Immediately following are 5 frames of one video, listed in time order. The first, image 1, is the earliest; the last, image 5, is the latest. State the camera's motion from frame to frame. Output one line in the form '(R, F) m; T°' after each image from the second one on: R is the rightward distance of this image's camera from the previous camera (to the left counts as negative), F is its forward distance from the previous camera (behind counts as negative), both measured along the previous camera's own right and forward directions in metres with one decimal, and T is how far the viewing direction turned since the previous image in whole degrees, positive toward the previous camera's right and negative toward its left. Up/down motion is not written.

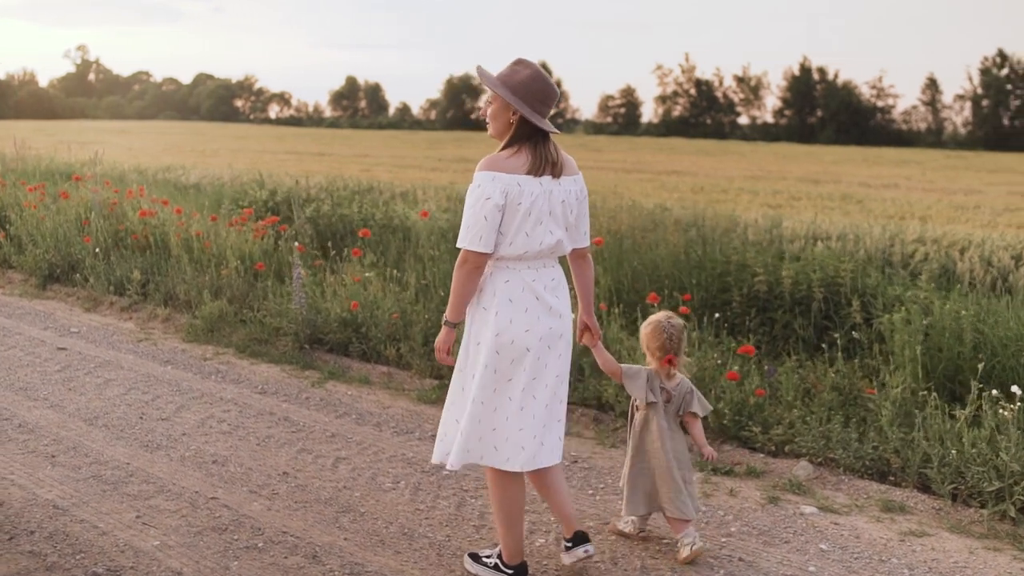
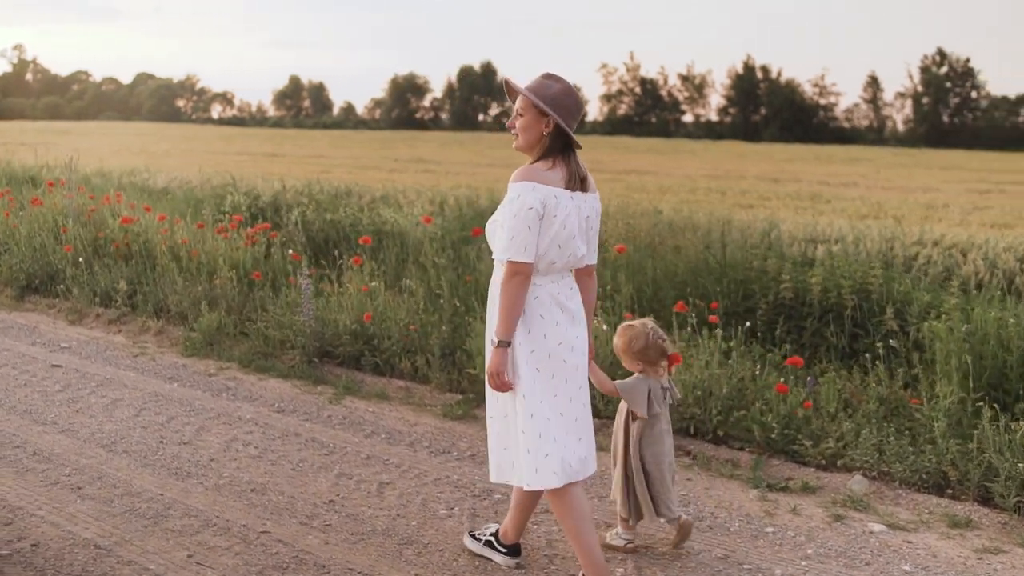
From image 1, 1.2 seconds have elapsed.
(-0.5, +0.2) m; +3°
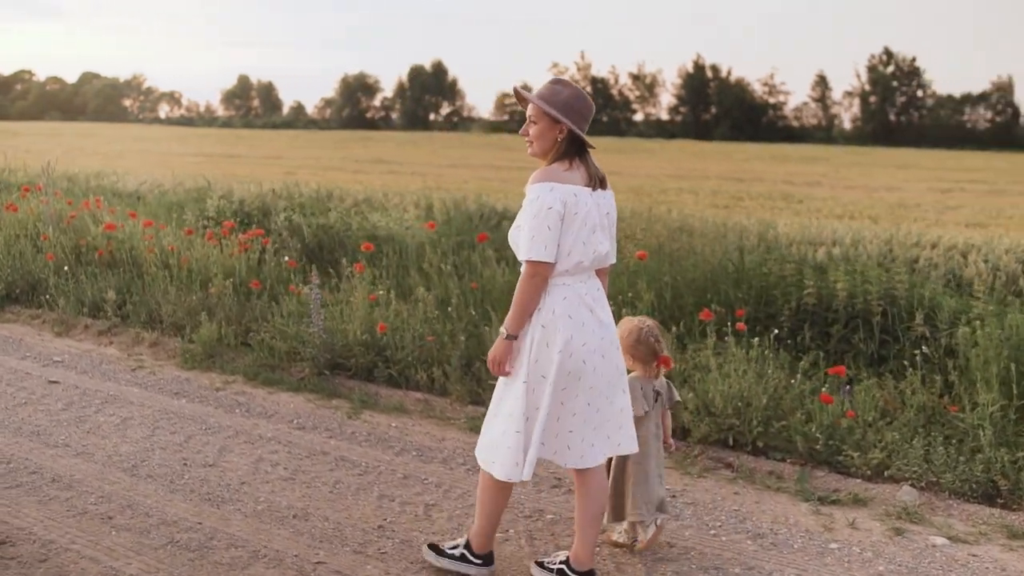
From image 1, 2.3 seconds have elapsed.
(-0.4, +0.2) m; +3°
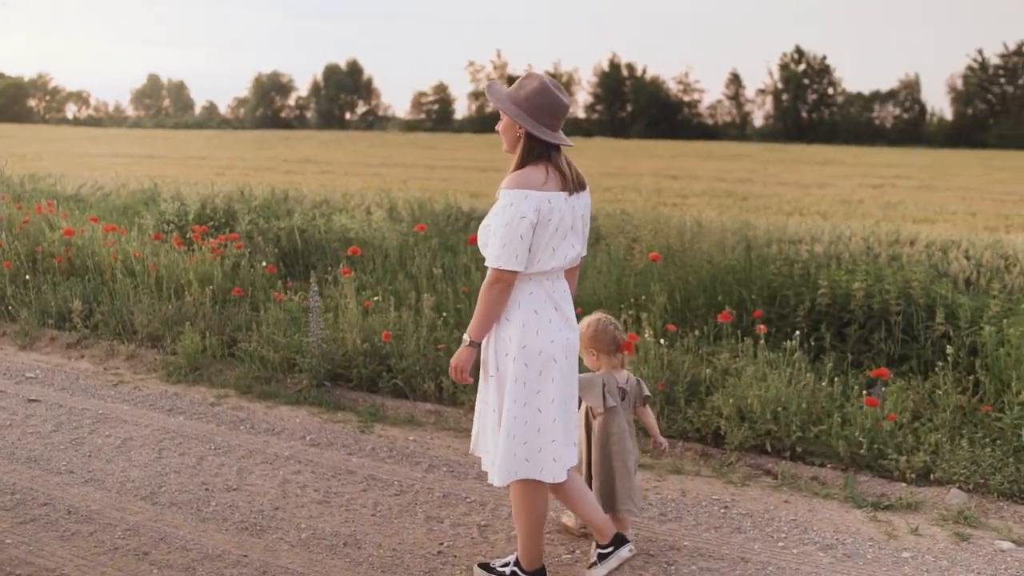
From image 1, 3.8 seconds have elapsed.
(-0.5, +0.3) m; +4°
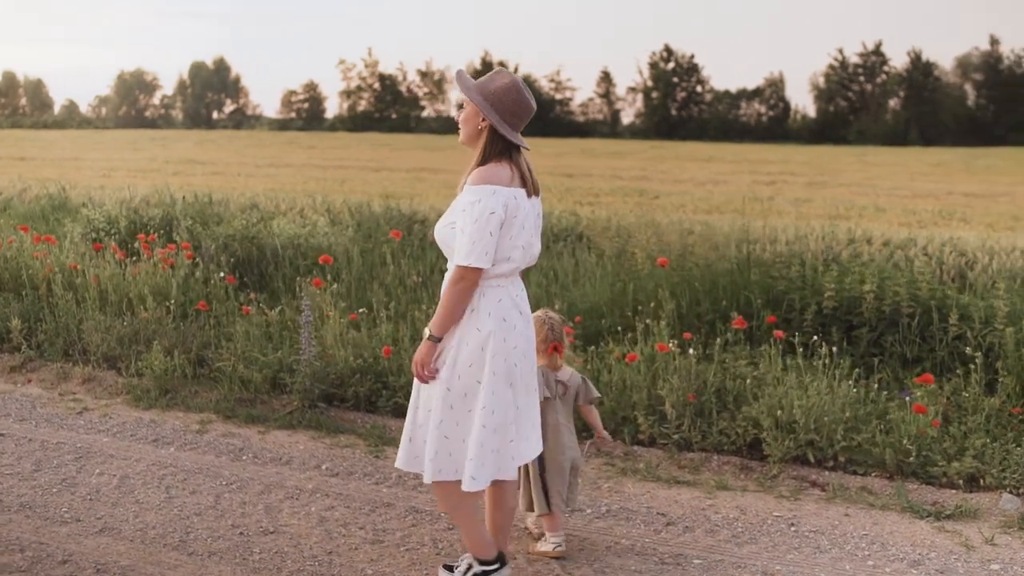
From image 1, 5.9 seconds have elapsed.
(-0.7, +0.4) m; +7°
